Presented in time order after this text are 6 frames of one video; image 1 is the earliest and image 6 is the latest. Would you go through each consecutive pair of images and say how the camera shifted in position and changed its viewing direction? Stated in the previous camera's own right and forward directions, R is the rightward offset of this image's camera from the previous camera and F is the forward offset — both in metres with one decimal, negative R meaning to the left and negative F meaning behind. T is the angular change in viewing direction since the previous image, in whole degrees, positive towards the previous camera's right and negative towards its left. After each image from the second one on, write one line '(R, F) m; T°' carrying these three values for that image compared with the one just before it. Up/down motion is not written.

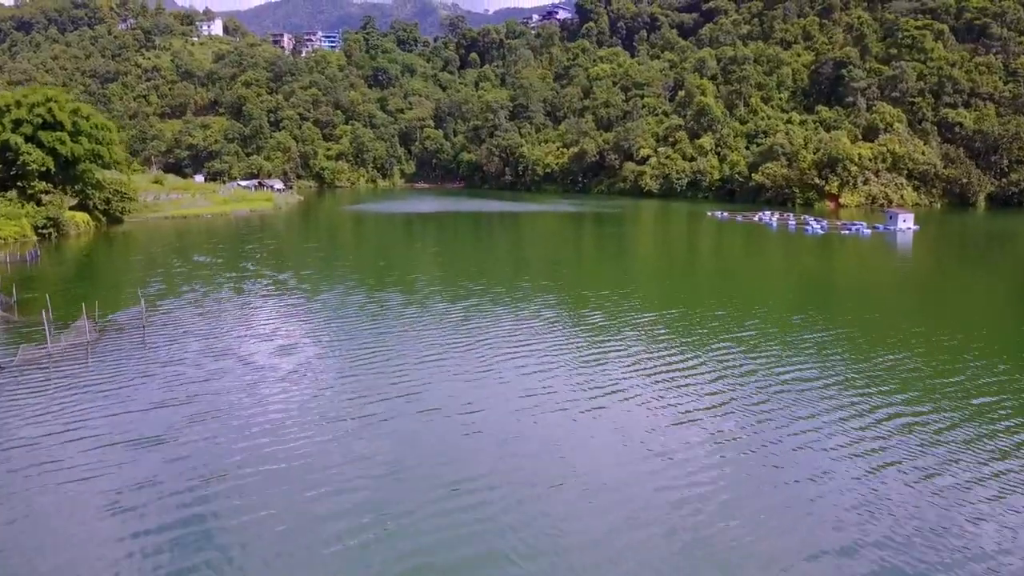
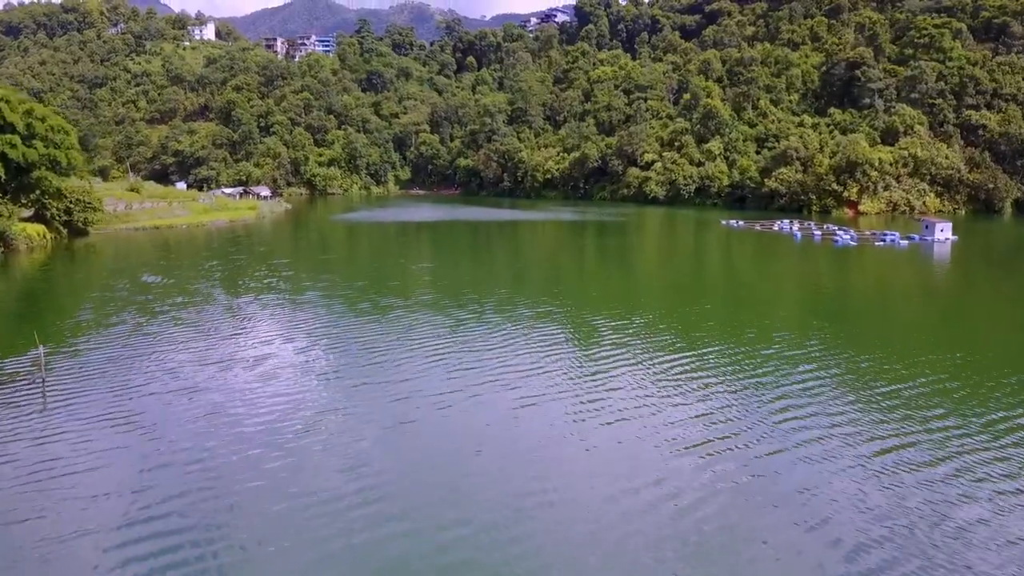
(-0.1, +3.7) m; 0°
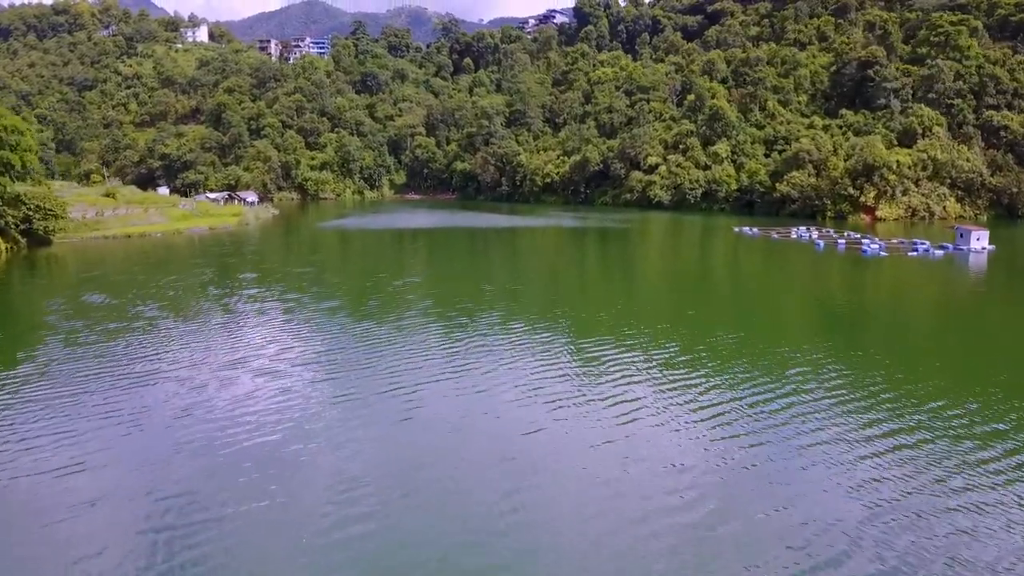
(0.0, +3.2) m; 0°
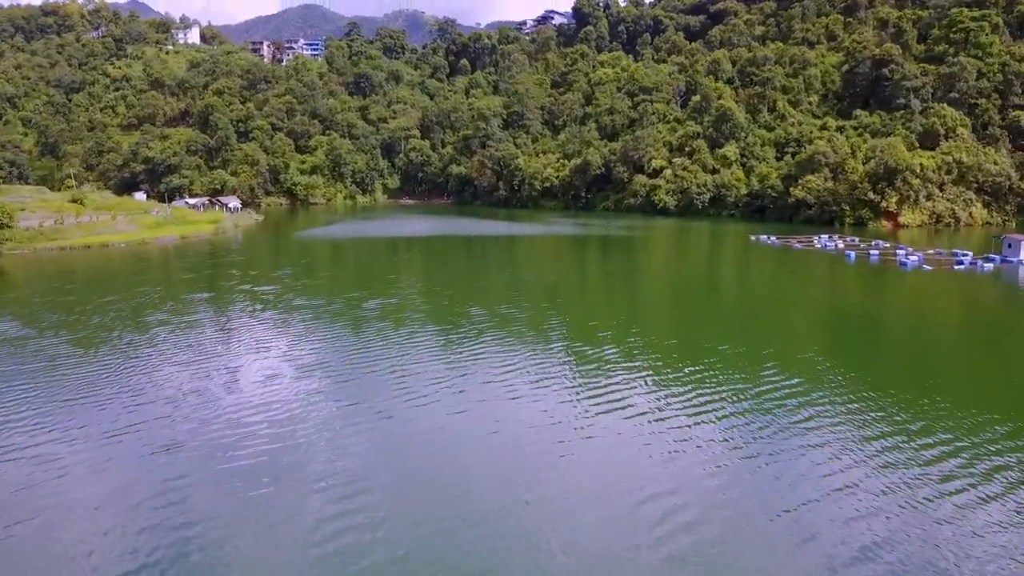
(0.0, +3.7) m; 0°
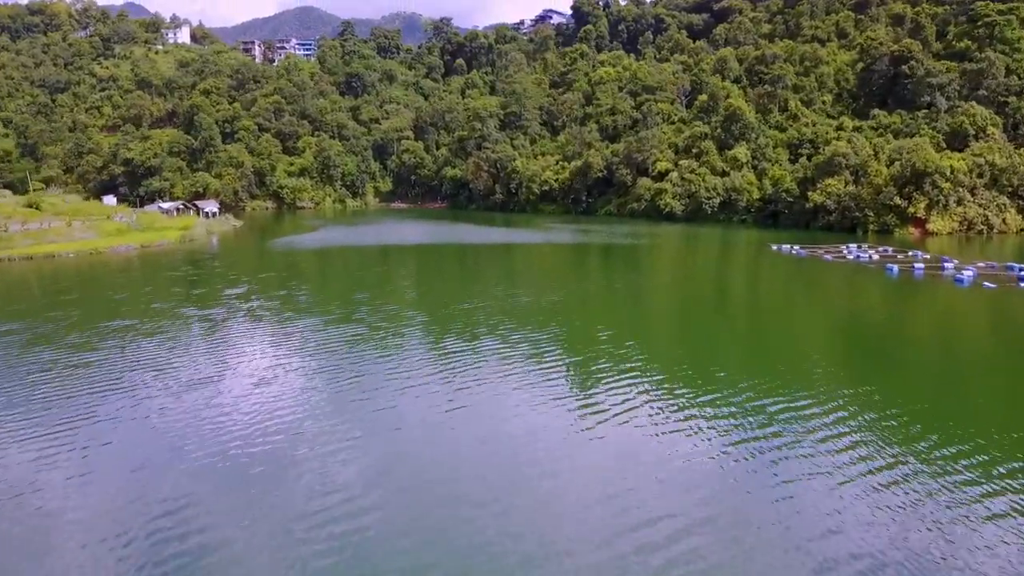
(+0.1, +4.1) m; 0°
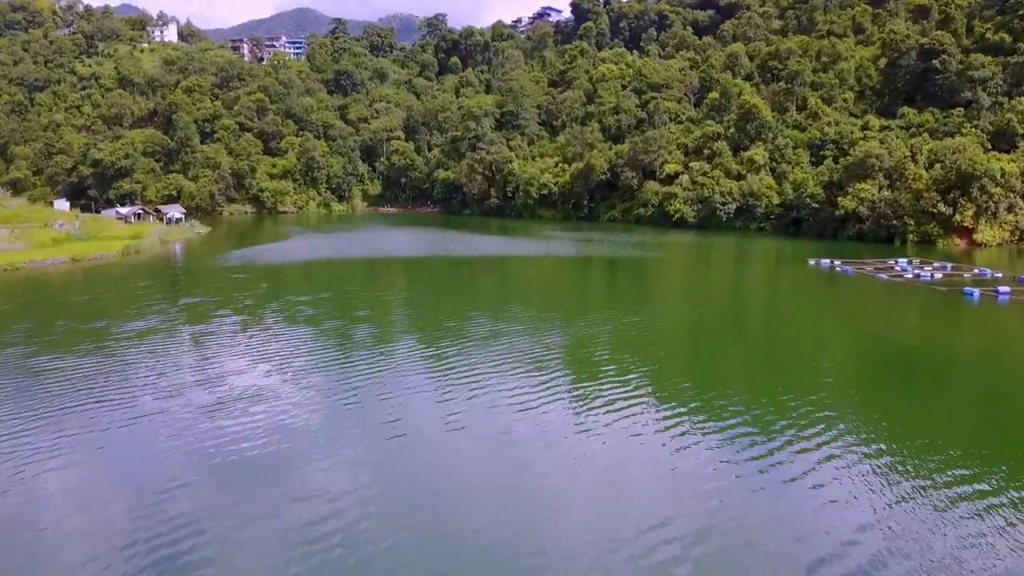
(+0.1, +5.6) m; 0°
